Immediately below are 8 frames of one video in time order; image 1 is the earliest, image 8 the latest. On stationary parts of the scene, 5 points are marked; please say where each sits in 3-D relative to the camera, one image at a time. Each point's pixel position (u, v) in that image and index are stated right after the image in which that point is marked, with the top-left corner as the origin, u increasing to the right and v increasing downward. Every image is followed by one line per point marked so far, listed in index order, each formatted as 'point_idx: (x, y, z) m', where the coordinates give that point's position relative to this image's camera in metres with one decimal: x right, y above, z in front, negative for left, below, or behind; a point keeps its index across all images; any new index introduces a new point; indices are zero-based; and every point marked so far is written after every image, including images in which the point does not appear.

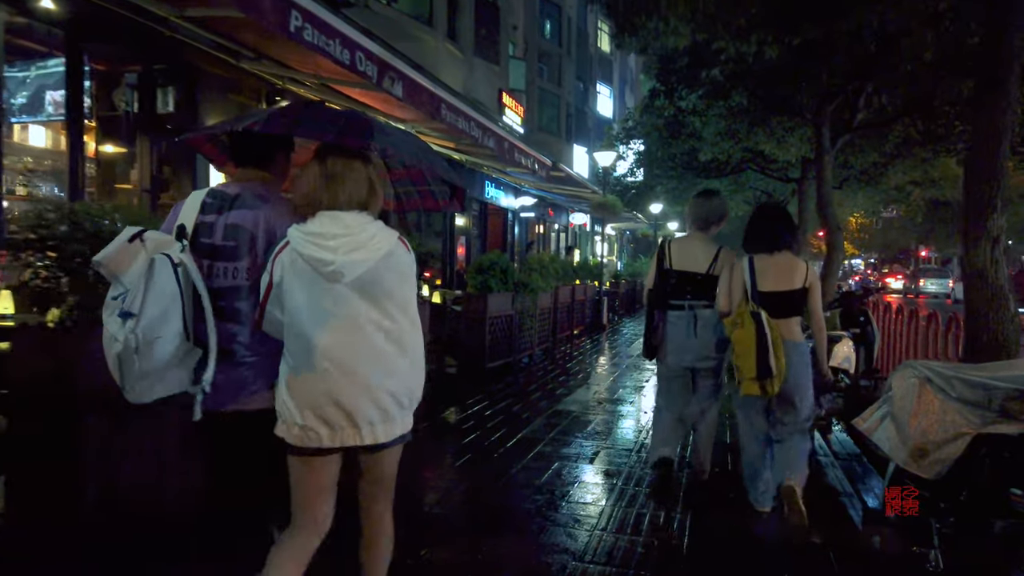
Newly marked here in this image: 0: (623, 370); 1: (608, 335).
0: (+1.5, -1.1, +10.0) m
1: (+1.6, -0.9, +13.1) m
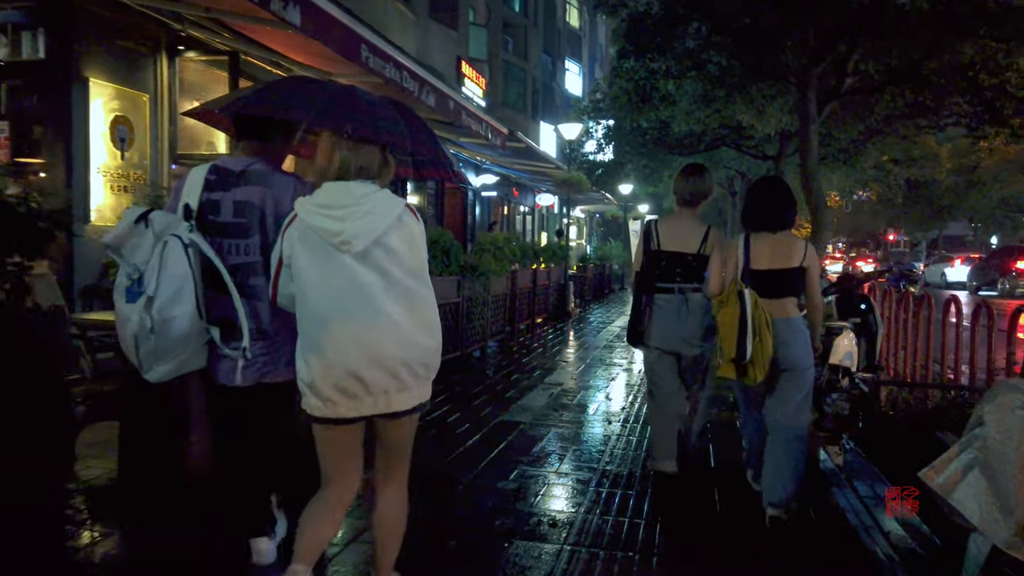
0: (+0.9, -0.9, +9.1) m
1: (+1.0, -0.6, +12.3) m
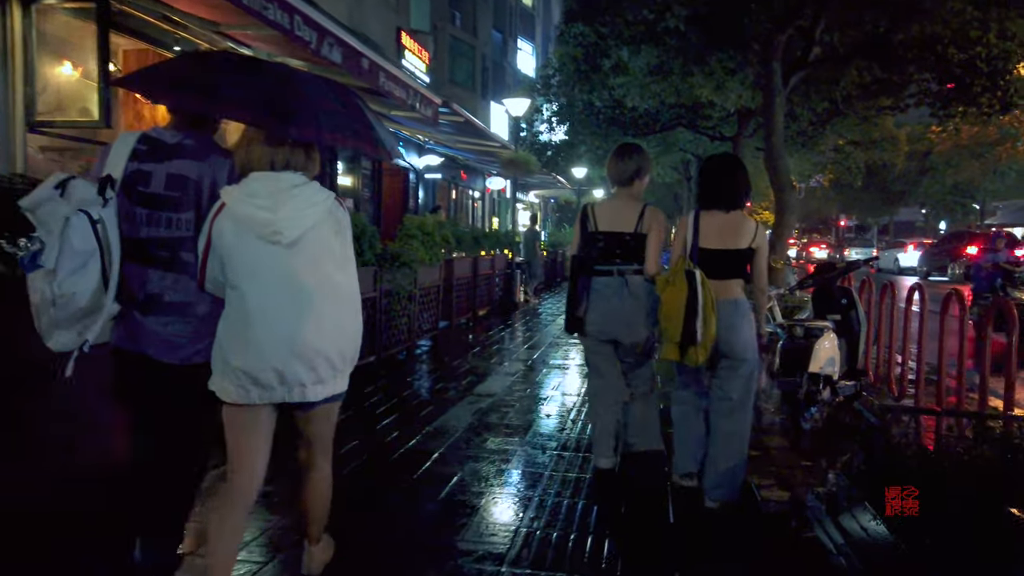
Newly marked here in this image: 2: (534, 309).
0: (+0.2, -0.8, +8.4) m
1: (+0.1, -0.4, +11.6) m
2: (+0.3, -0.4, +12.6) m
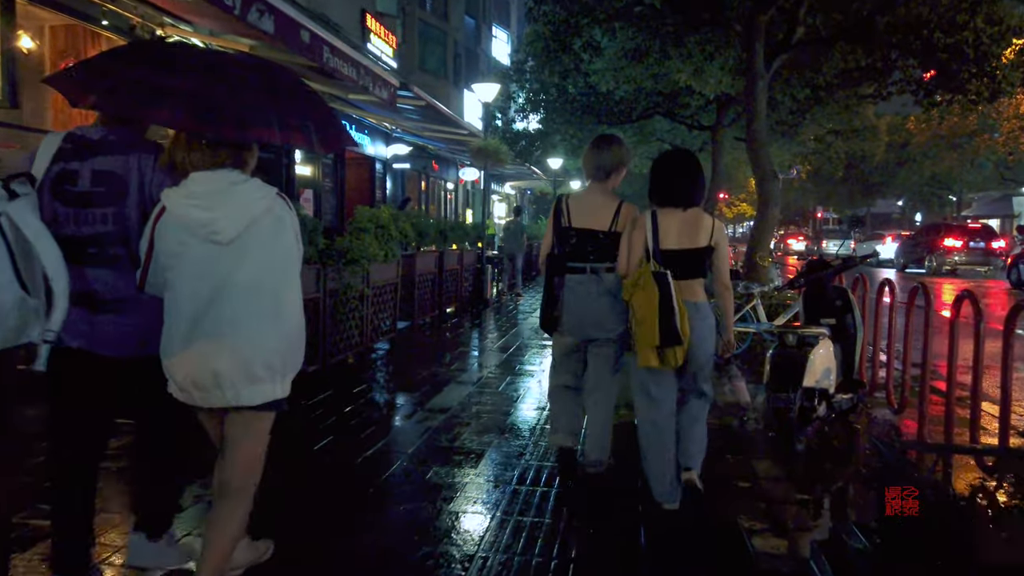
0: (-0.1, -0.7, +8.0) m
1: (-0.3, -0.4, +11.1) m
2: (-0.1, -0.3, +12.2) m
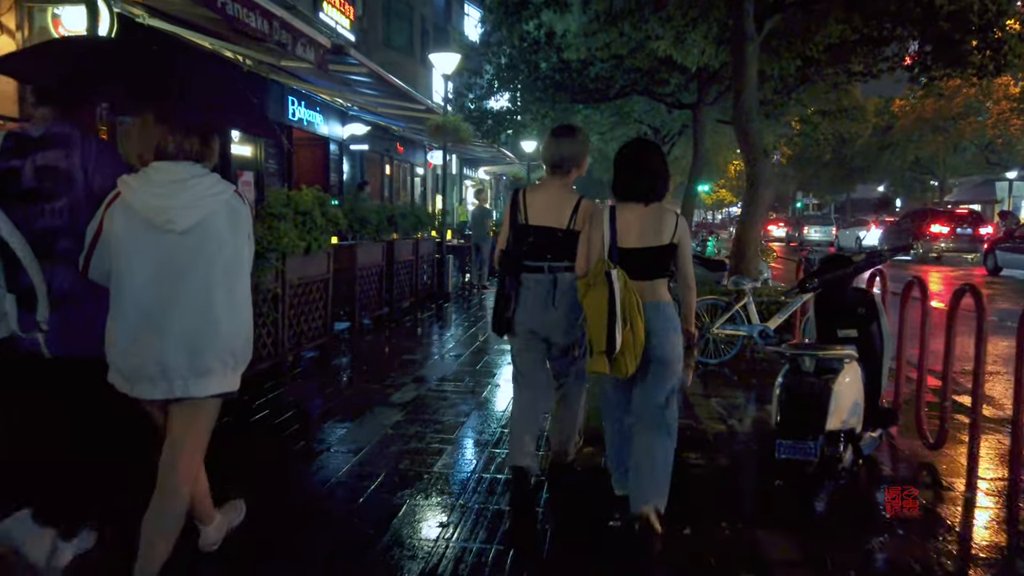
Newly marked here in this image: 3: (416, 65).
0: (-0.5, -0.7, +7.2) m
1: (-0.8, -0.2, +10.3) m
2: (-0.6, -0.1, +11.3) m
3: (-2.4, +5.6, +18.8) m
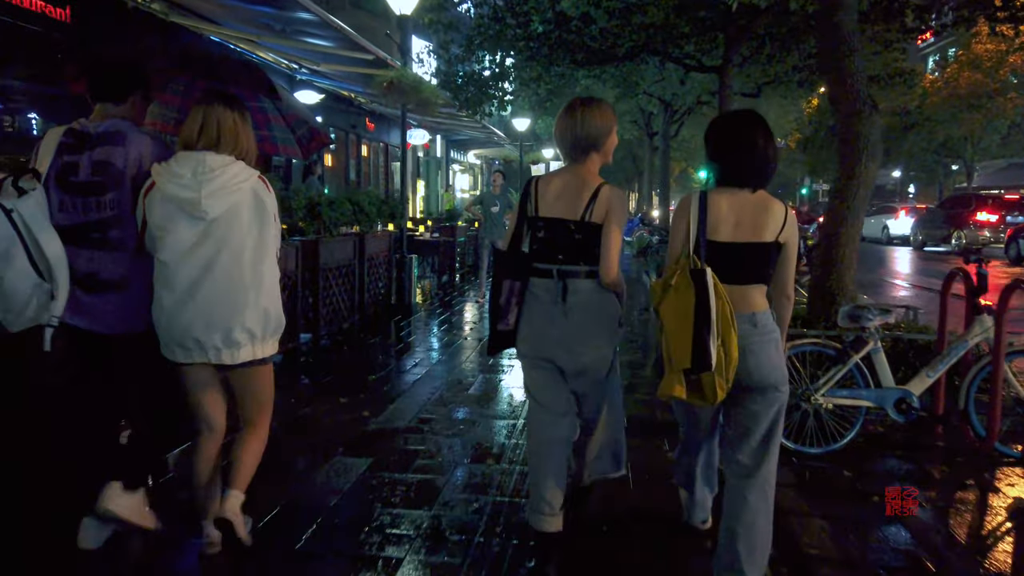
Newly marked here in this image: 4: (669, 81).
0: (-0.6, -0.8, +5.2) m
1: (-0.9, -0.3, +8.4) m
2: (-0.8, -0.2, +9.4) m
3: (-2.6, +5.7, +16.8) m
4: (+2.7, +3.6, +12.8) m
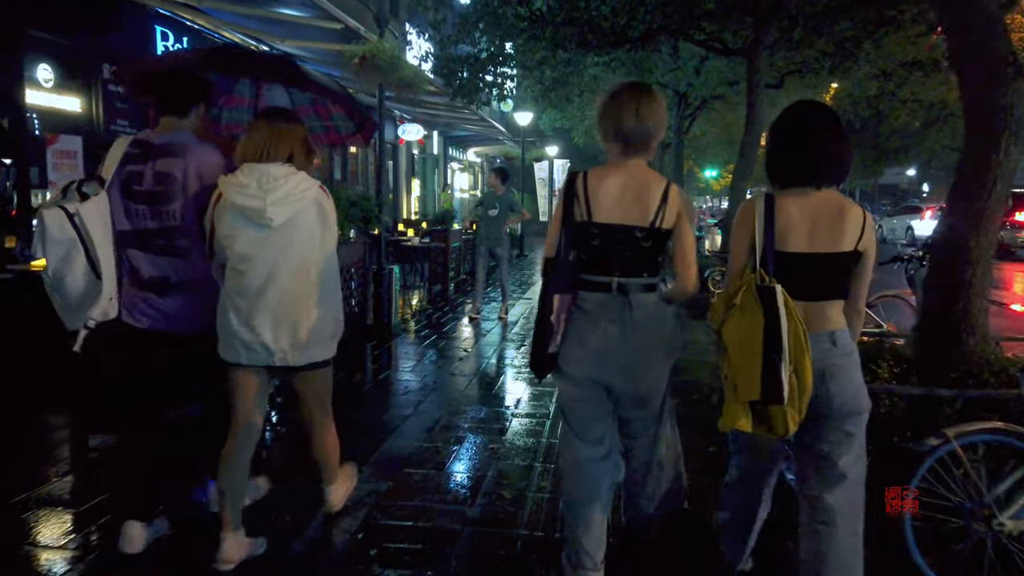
0: (-0.6, -0.9, +4.2) m
1: (-0.9, -0.4, +7.3) m
2: (-0.8, -0.3, +8.4) m
3: (-2.6, +5.6, +15.8) m
4: (+2.7, +3.4, +11.8) m
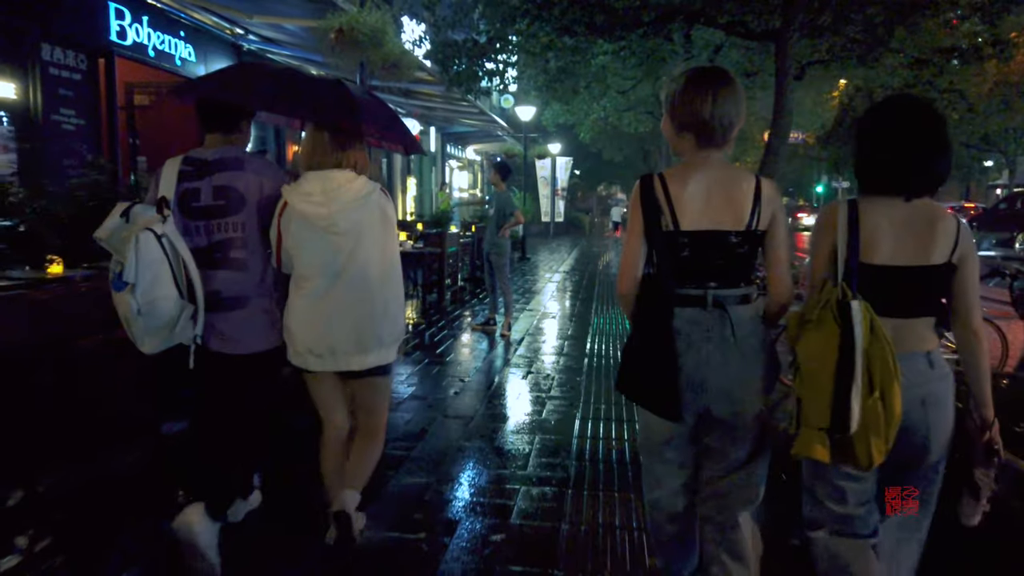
0: (-0.6, -1.0, +3.4) m
1: (-0.9, -0.5, +6.5) m
2: (-0.8, -0.4, +7.6) m
3: (-2.5, +5.5, +15.0) m
4: (+2.7, +3.3, +11.0) m
